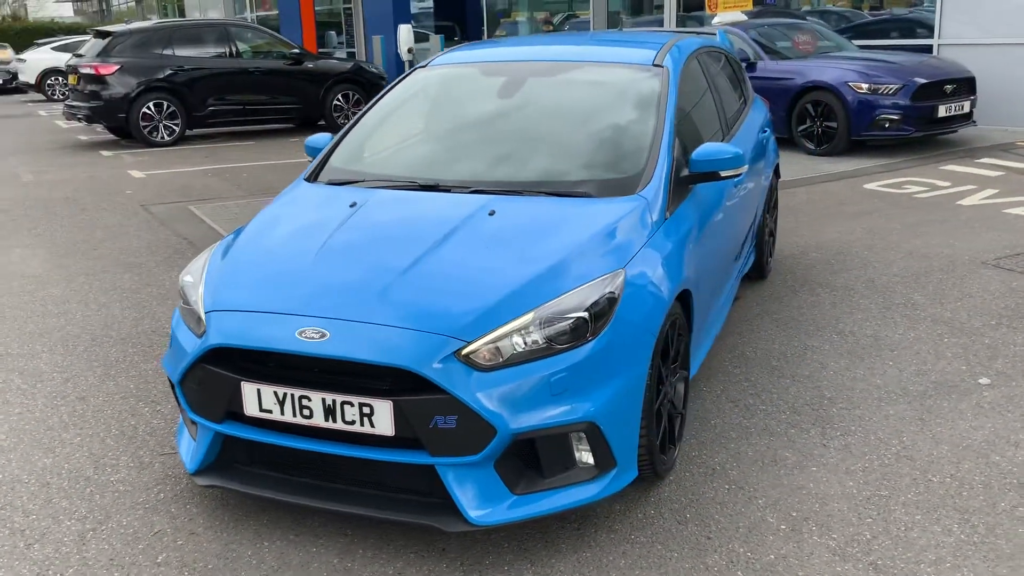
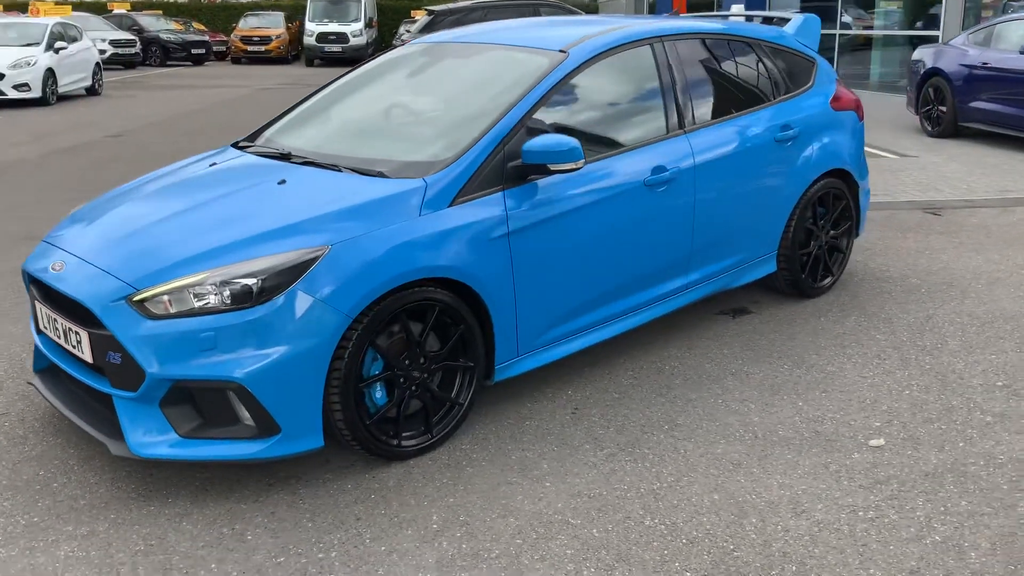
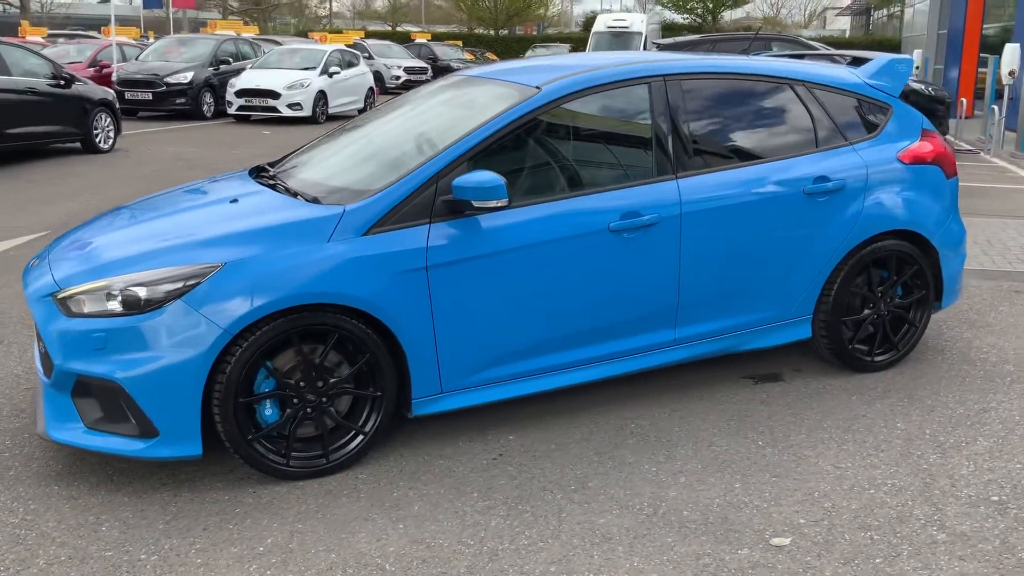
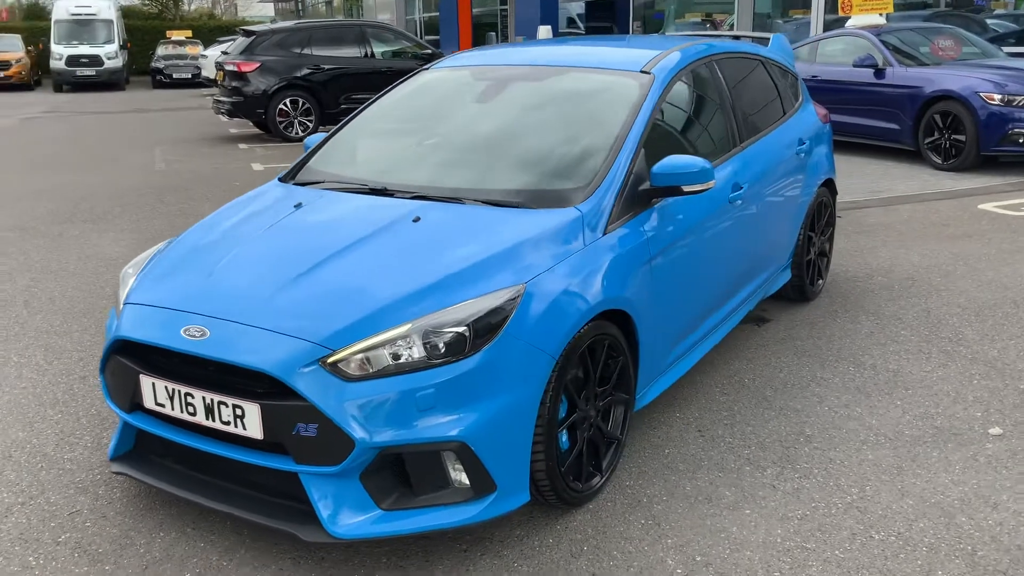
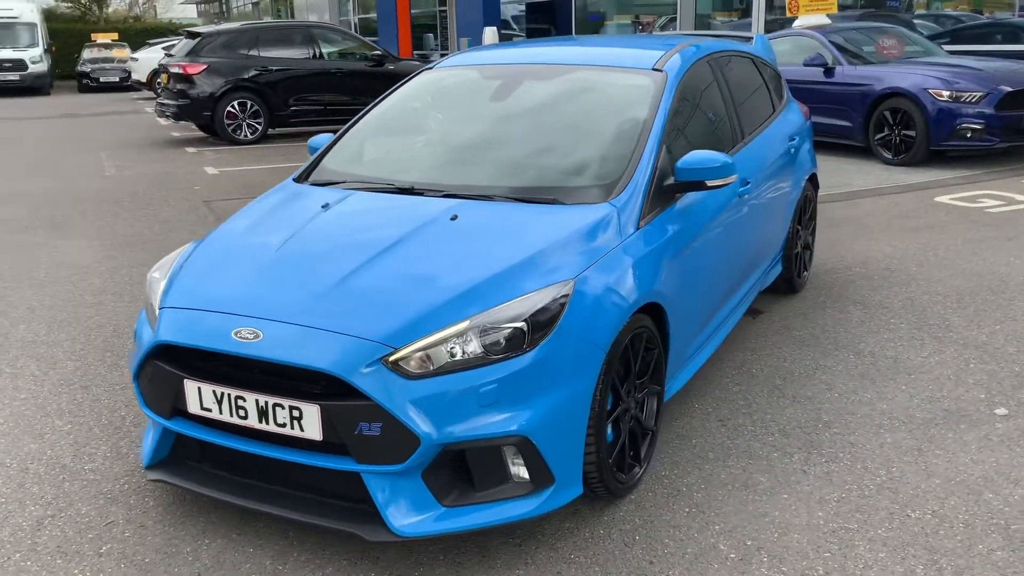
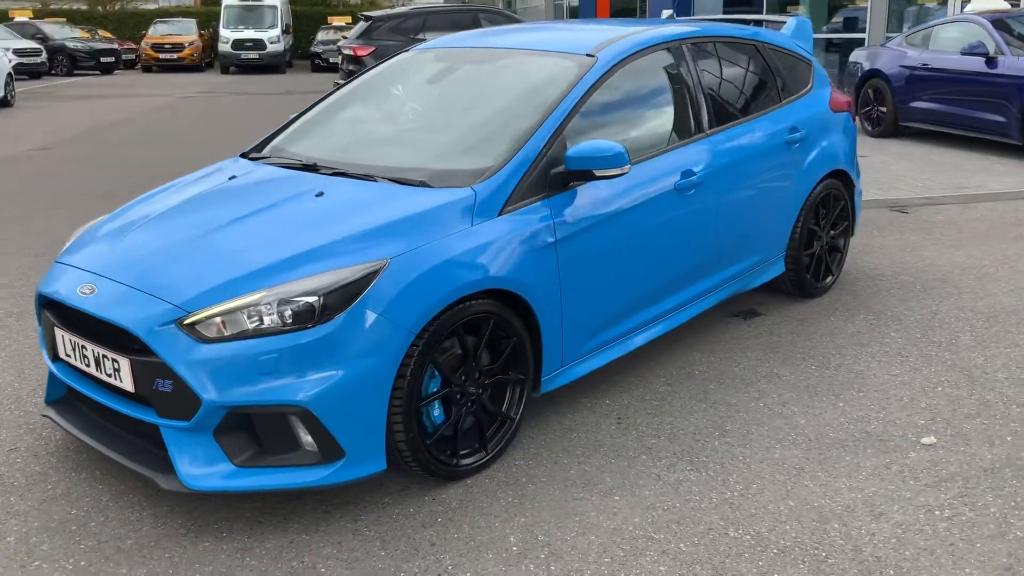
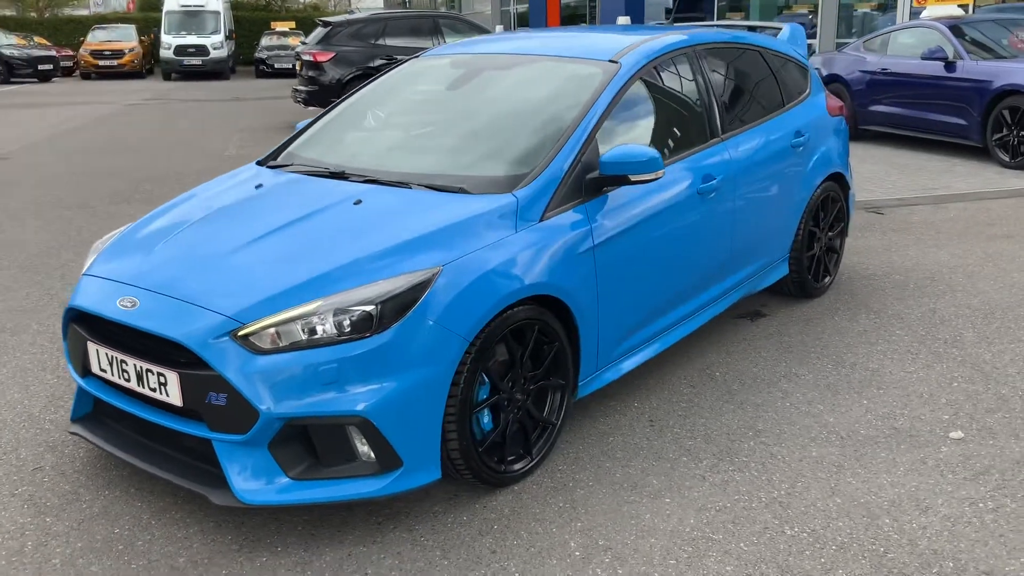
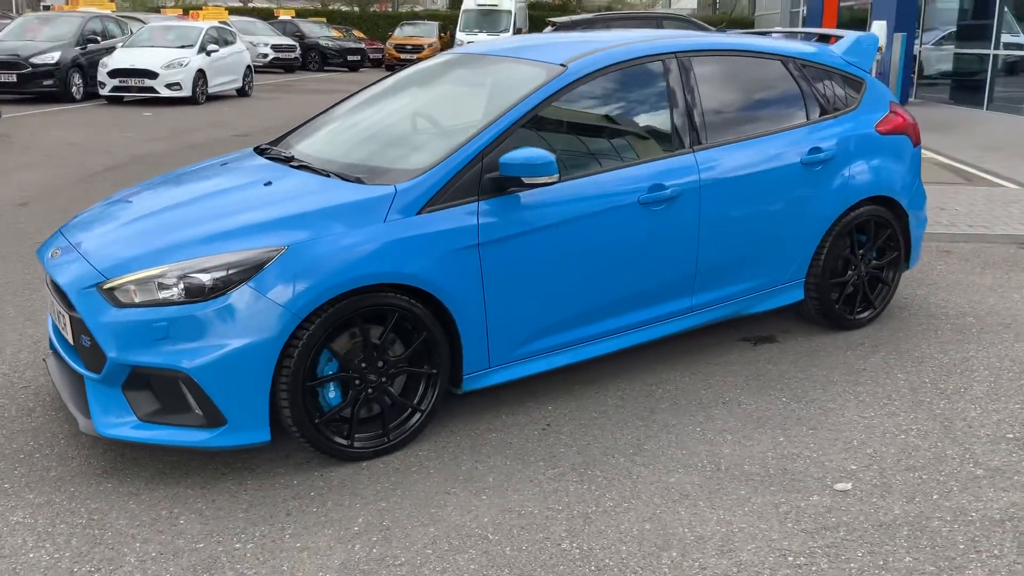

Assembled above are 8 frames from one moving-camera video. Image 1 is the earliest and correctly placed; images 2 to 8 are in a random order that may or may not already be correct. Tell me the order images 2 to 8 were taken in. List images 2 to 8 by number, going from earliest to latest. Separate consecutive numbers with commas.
5, 4, 7, 6, 2, 8, 3
